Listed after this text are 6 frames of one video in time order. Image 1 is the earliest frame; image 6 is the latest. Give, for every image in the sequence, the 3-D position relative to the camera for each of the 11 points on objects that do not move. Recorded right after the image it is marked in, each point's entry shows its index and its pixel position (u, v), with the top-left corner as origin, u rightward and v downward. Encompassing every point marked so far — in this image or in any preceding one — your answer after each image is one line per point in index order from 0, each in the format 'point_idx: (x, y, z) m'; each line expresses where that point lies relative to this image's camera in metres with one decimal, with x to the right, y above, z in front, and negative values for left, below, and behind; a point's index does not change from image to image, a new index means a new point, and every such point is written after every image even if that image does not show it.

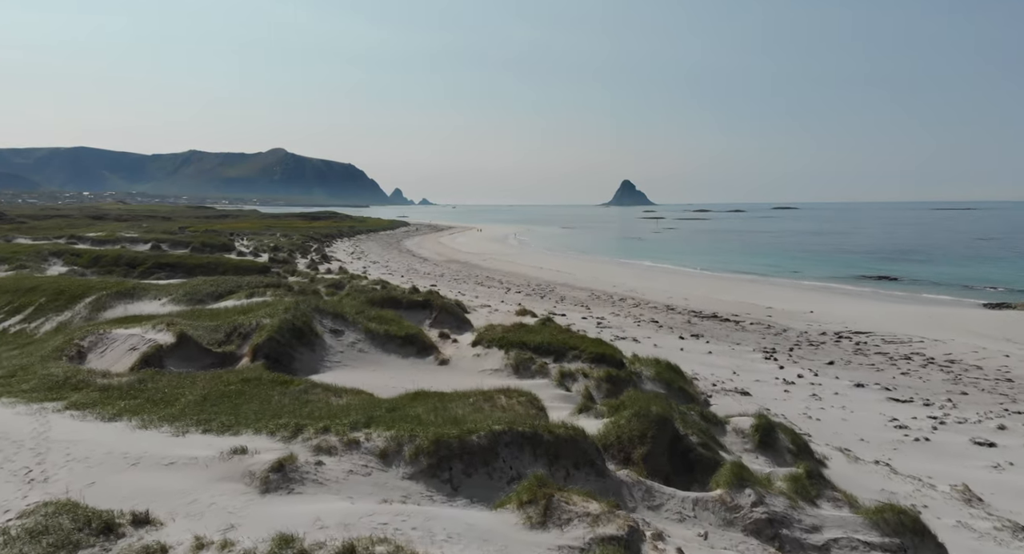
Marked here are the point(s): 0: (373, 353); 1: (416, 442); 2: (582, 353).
0: (-3.0, -1.6, +14.1) m
1: (-1.2, -2.0, +8.0) m
2: (+1.5, -1.6, +13.9) m
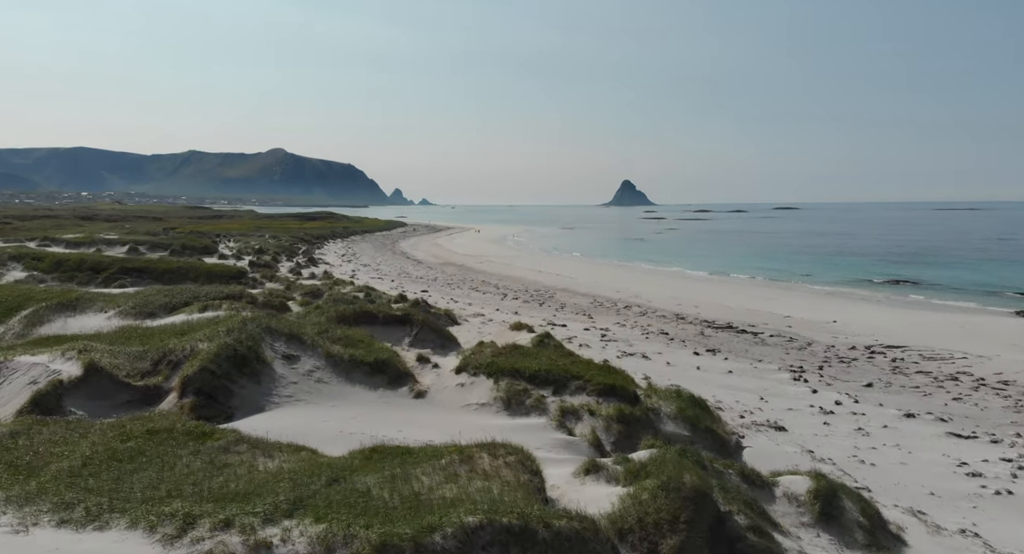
0: (-3.2, -1.9, +11.7) m
1: (-1.3, -2.3, +5.5) m
2: (+1.3, -1.8, +11.5) m
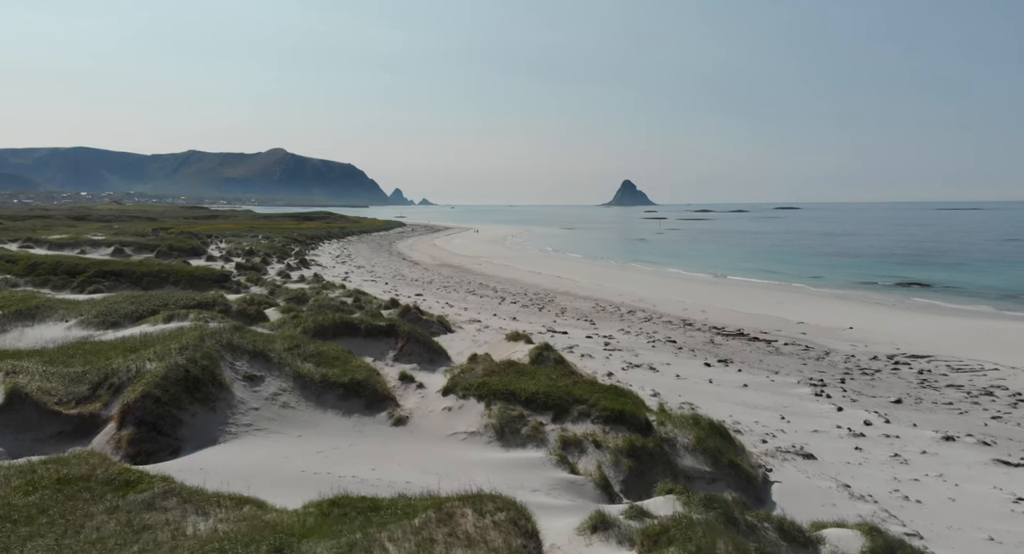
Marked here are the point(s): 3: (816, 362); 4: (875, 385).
0: (-3.3, -2.0, +10.2) m
1: (-1.4, -2.4, +4.1) m
2: (+1.2, -2.0, +10.0) m
3: (+9.2, -2.6, +19.9) m
4: (+9.6, -2.9, +17.5) m
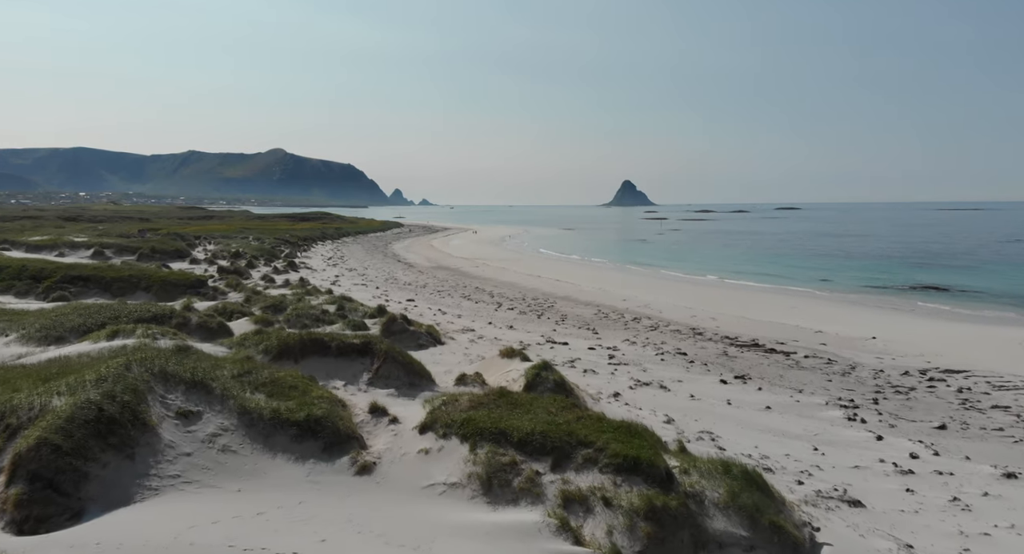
0: (-3.4, -2.2, +8.4) m
1: (-1.6, -2.6, +2.2) m
2: (+1.1, -2.2, +8.2) m
3: (+9.0, -2.8, +18.1) m
4: (+9.5, -3.1, +15.7) m
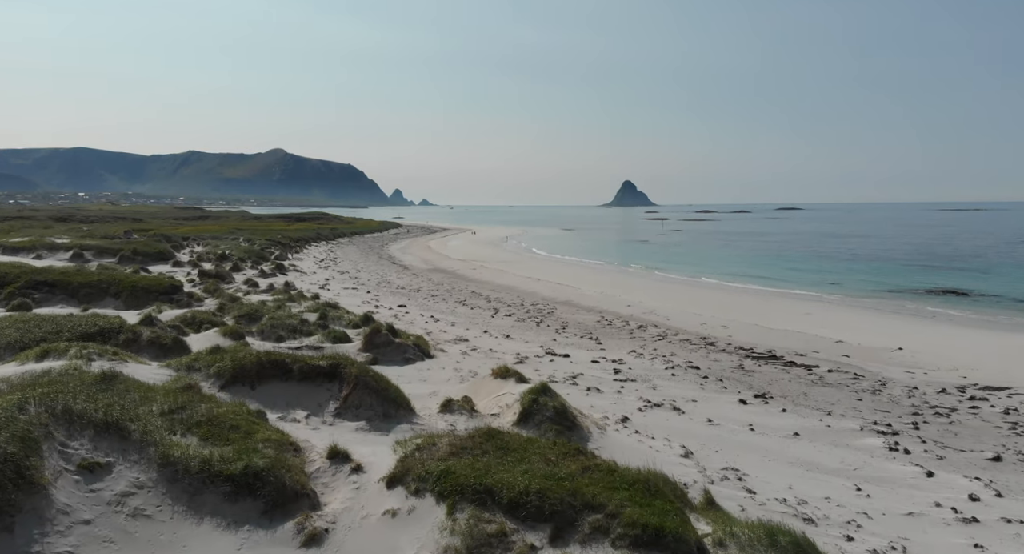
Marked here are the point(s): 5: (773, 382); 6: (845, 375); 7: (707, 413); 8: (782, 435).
0: (-3.5, -2.4, +6.6) m
1: (-1.7, -2.8, +0.5) m
2: (+1.0, -2.4, +6.4) m
3: (+8.9, -2.9, +16.3) m
4: (+9.4, -3.2, +13.9) m
5: (+6.9, -2.8, +17.4) m
6: (+9.1, -2.7, +18.1) m
7: (+4.2, -3.0, +14.5) m
8: (+5.4, -3.2, +13.3) m
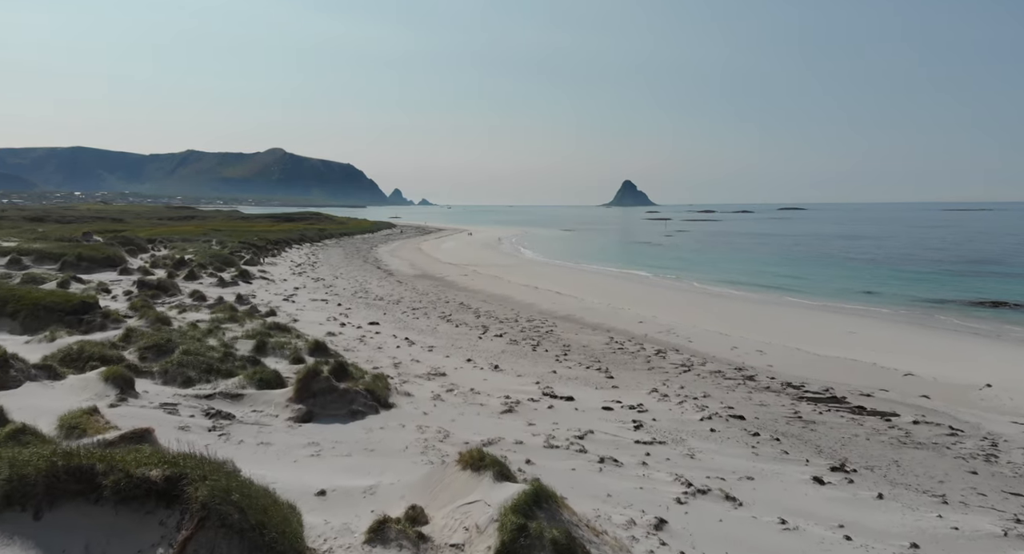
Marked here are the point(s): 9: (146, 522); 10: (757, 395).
0: (-3.8, -2.9, +2.2) m
1: (-2.0, -3.3, -3.9) m
2: (+0.7, -2.8, +2.0) m
3: (+8.6, -3.4, +11.9) m
4: (+9.1, -3.7, +9.5) m
5: (+6.6, -3.2, +13.0) m
6: (+8.8, -3.1, +13.7) m
7: (+4.0, -3.4, +10.1) m
8: (+5.1, -3.6, +8.9) m
9: (-3.3, -2.2, +6.1) m
10: (+5.9, -2.8, +16.0) m
